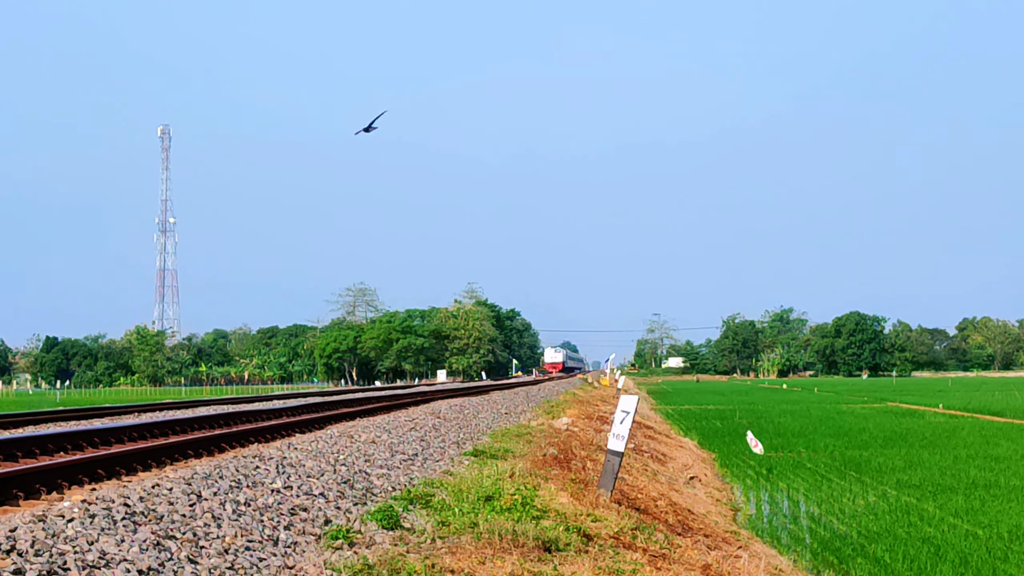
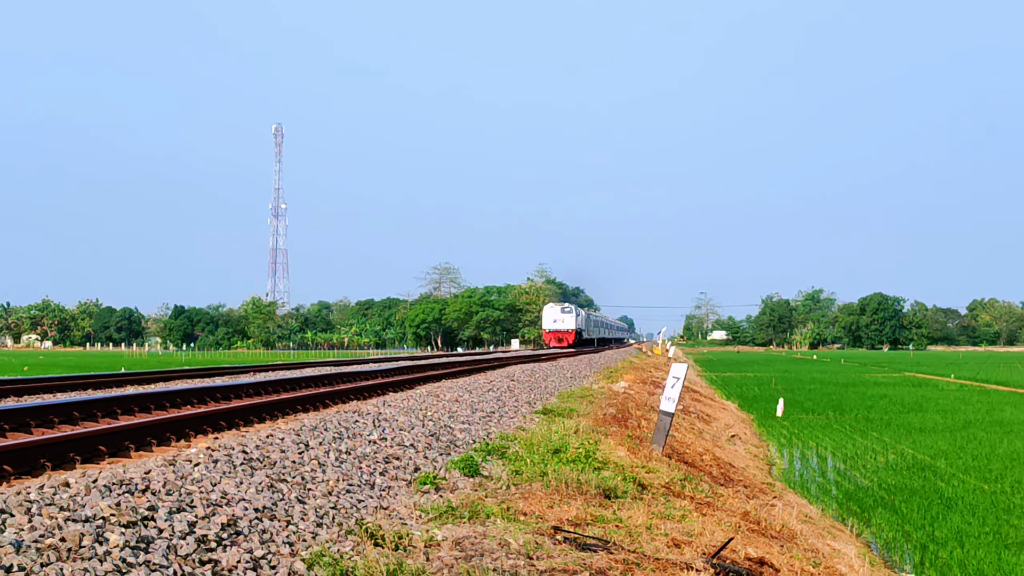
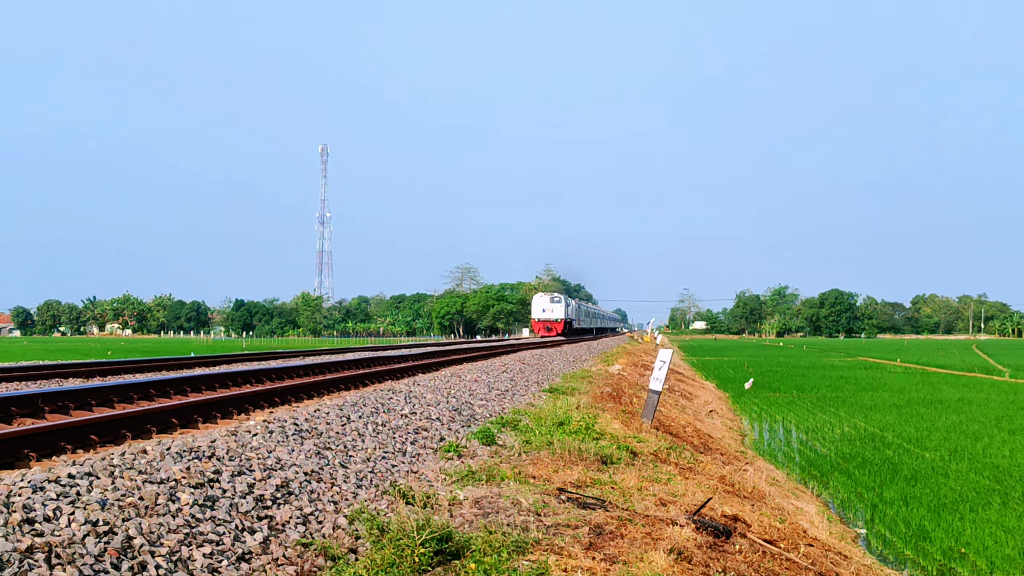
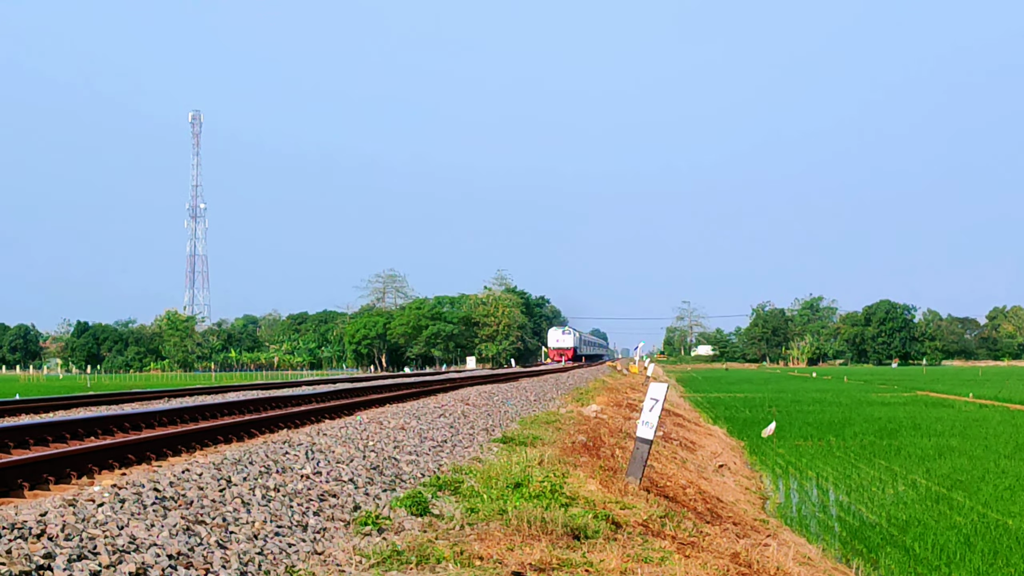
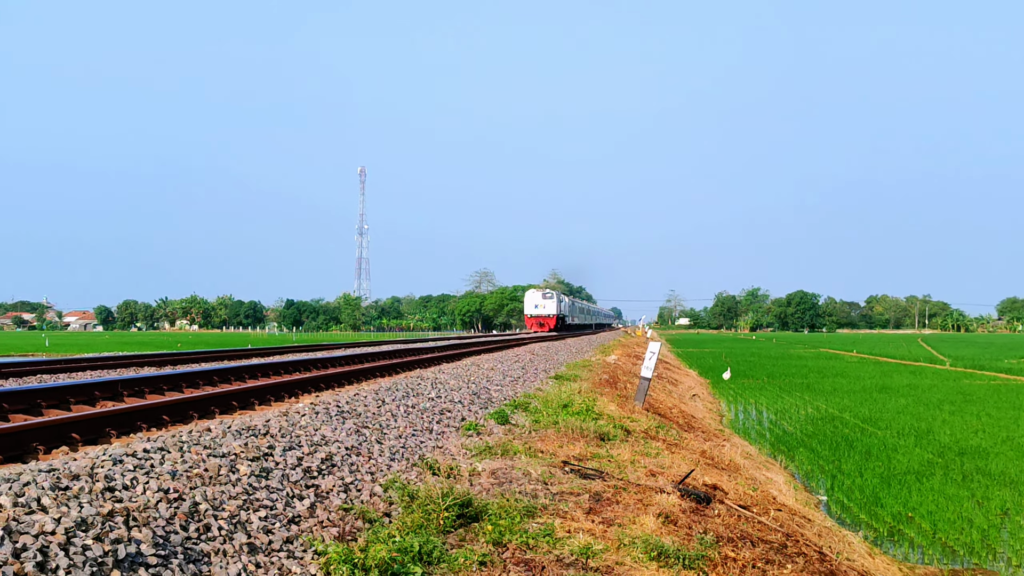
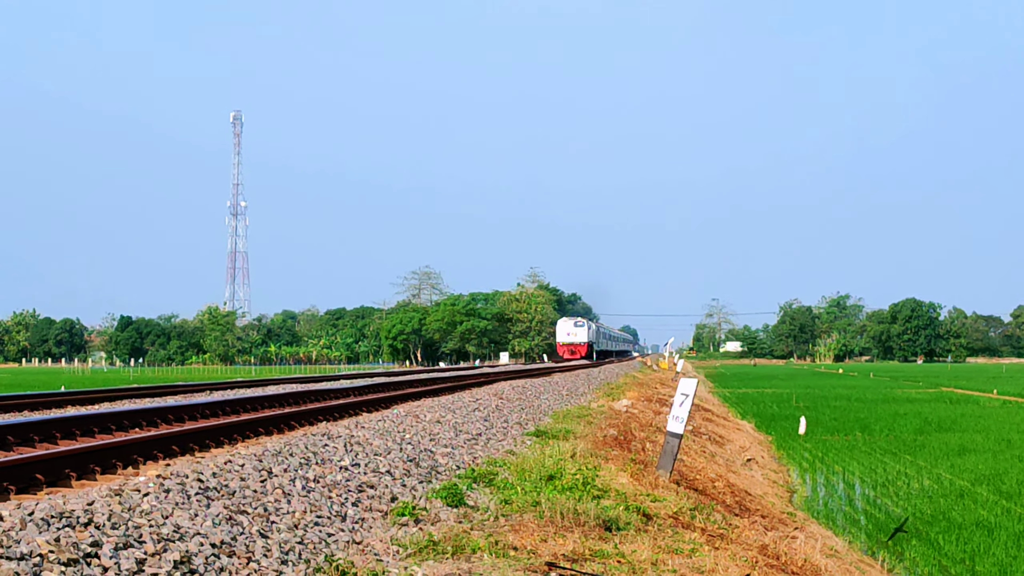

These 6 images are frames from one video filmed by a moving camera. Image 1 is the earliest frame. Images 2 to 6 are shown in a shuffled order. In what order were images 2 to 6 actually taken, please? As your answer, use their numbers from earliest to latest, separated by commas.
4, 6, 2, 3, 5
